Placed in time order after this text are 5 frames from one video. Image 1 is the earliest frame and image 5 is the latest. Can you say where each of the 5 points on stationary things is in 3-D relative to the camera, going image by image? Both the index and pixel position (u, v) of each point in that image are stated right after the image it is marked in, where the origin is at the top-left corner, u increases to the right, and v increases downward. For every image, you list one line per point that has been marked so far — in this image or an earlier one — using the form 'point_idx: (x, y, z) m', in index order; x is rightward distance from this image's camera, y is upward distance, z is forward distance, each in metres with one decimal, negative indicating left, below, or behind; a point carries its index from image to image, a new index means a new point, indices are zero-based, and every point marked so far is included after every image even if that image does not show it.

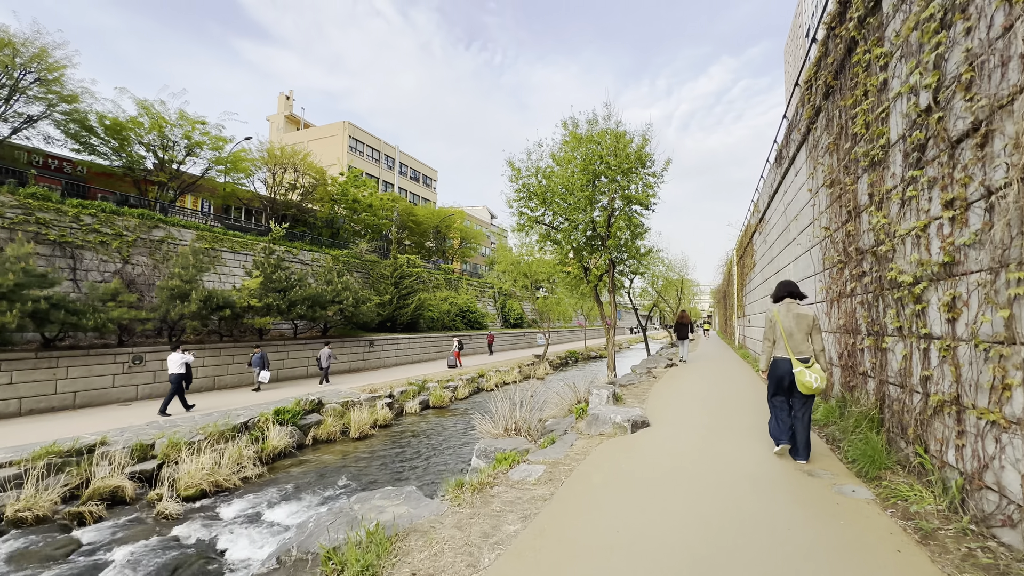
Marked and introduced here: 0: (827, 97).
0: (+2.9, +1.8, +4.1) m
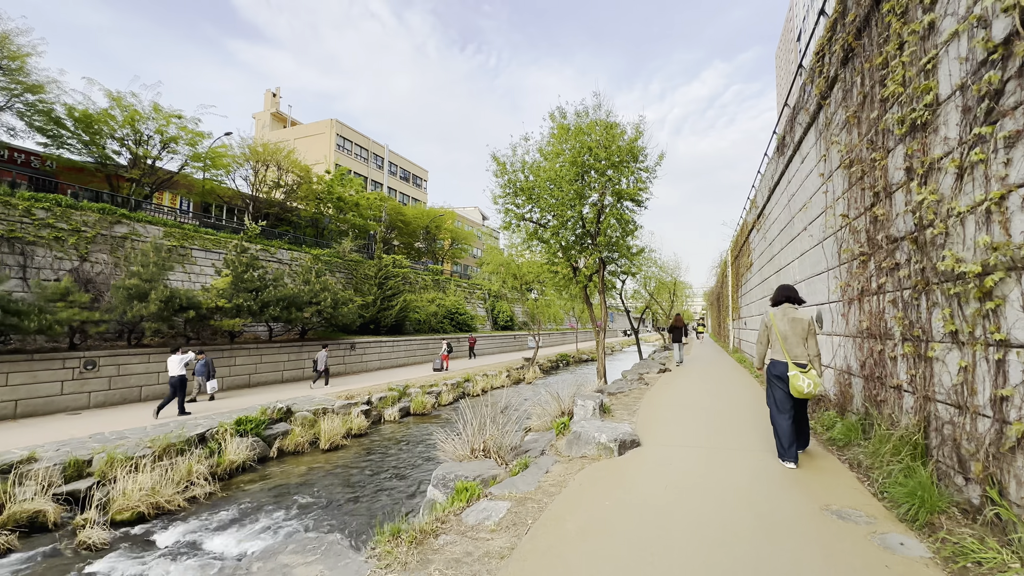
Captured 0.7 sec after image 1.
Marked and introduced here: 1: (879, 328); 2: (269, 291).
0: (+2.6, +1.8, +3.6) m
1: (+2.5, -0.3, +3.1) m
2: (-6.7, -0.1, +12.4) m
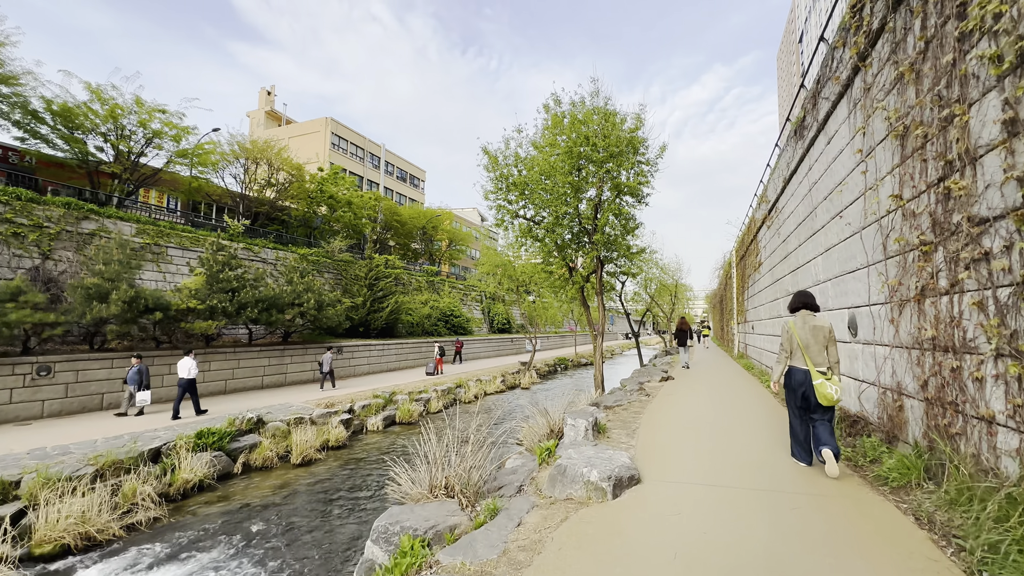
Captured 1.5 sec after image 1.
0: (+2.4, +1.8, +2.9) m
1: (+2.3, -0.3, +2.4) m
2: (-6.9, -0.1, +11.7) m
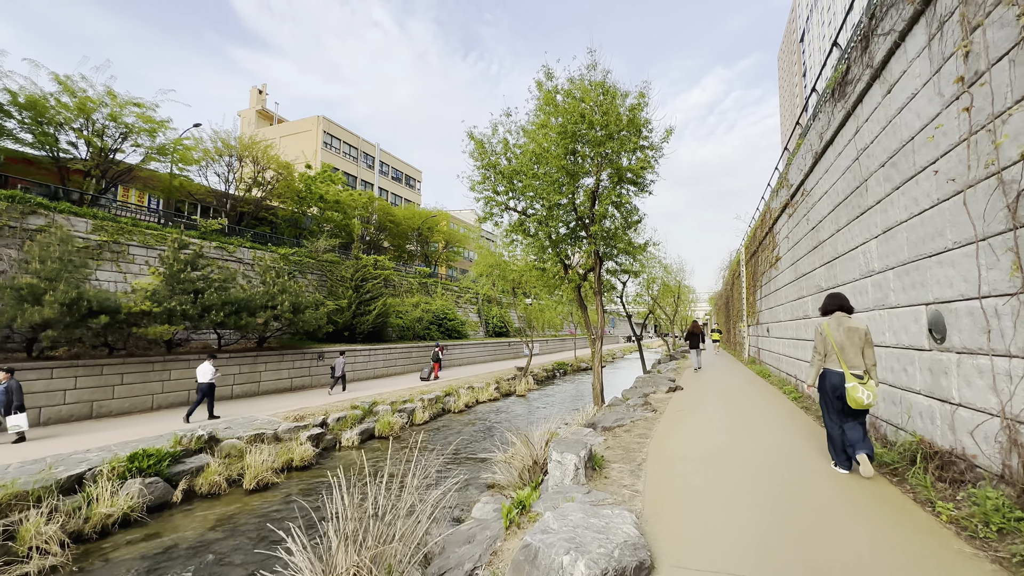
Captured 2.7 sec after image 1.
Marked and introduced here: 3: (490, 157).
0: (+2.2, +1.9, +1.8) m
1: (+2.0, -0.2, +1.3) m
2: (-7.1, -0.1, +10.7) m
3: (-0.5, +2.8, +9.6) m
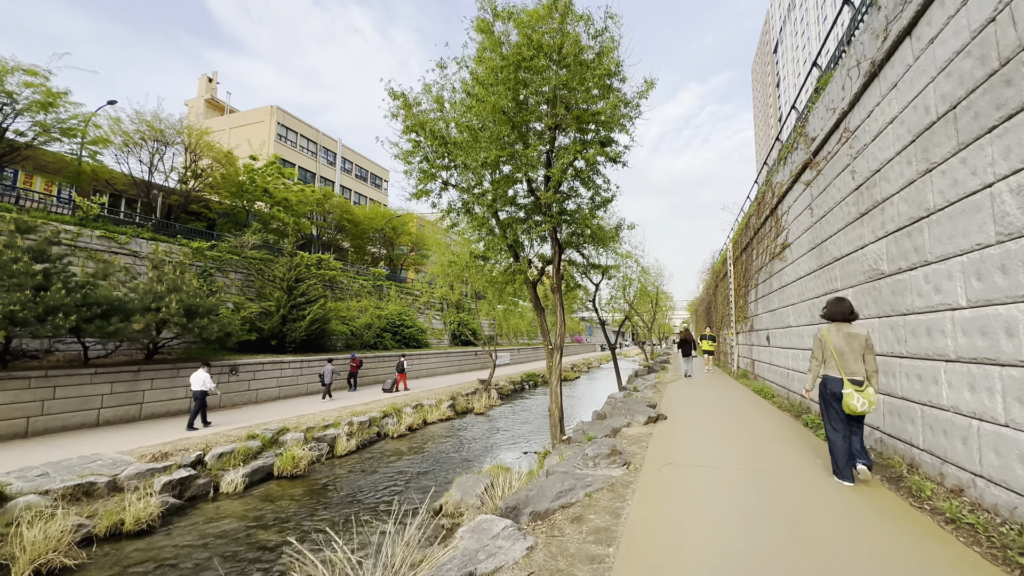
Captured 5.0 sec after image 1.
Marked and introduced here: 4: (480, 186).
0: (+1.5, +2.1, -0.2) m
1: (+1.4, 0.0, -0.7) m
2: (-8.2, -0.1, +8.3) m
3: (-1.5, +2.8, +7.5) m
4: (-0.5, +1.6, +7.1) m
